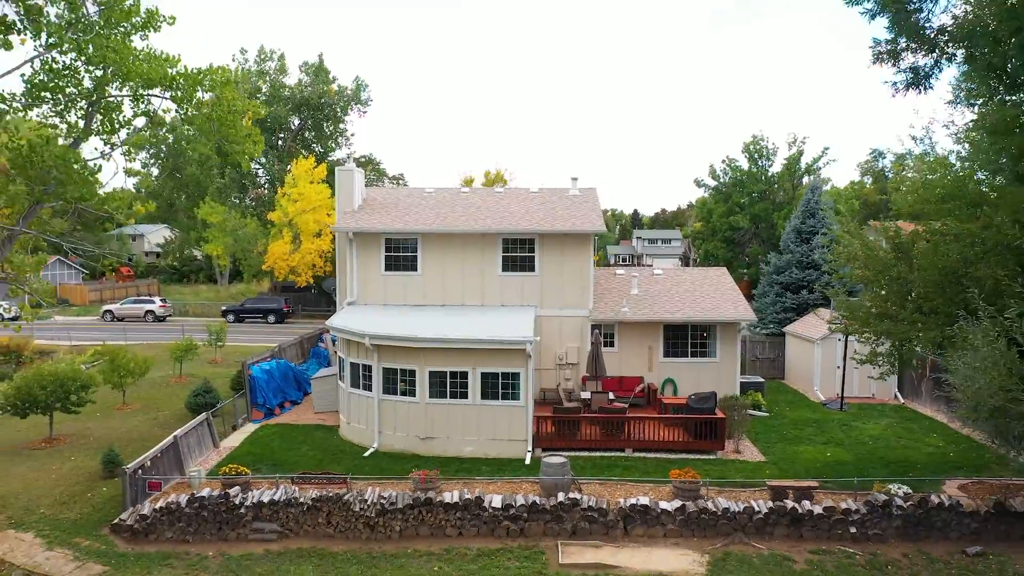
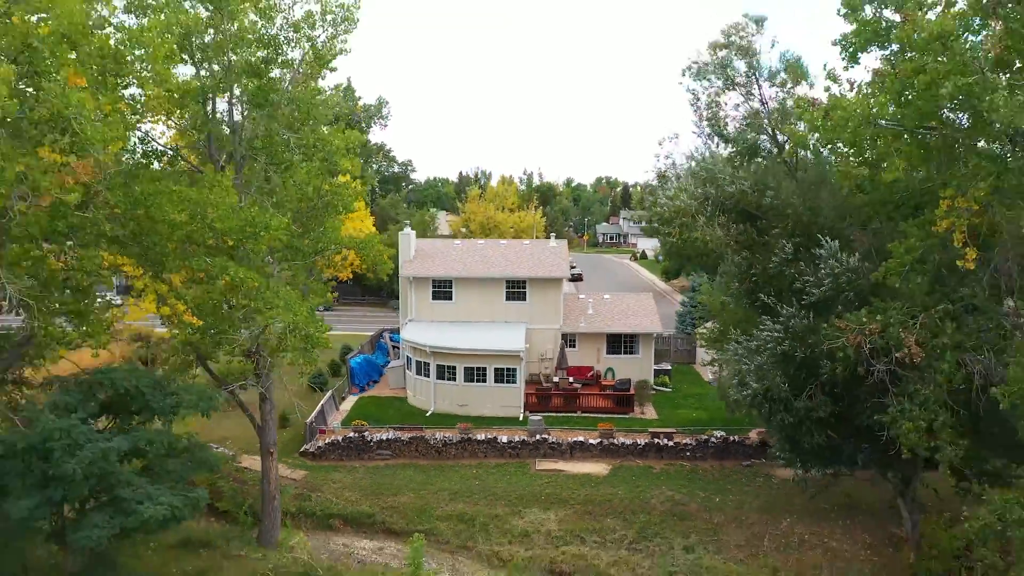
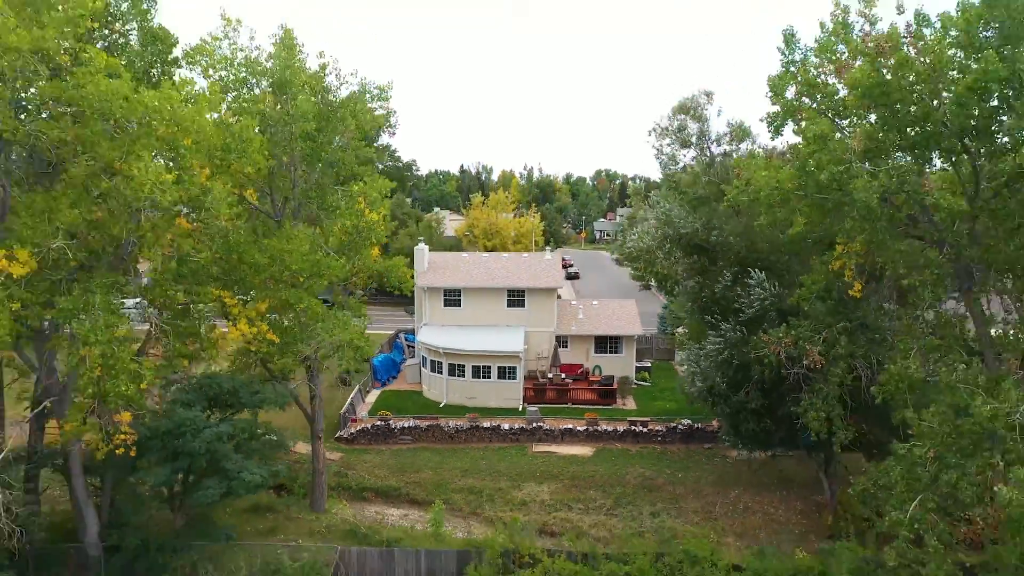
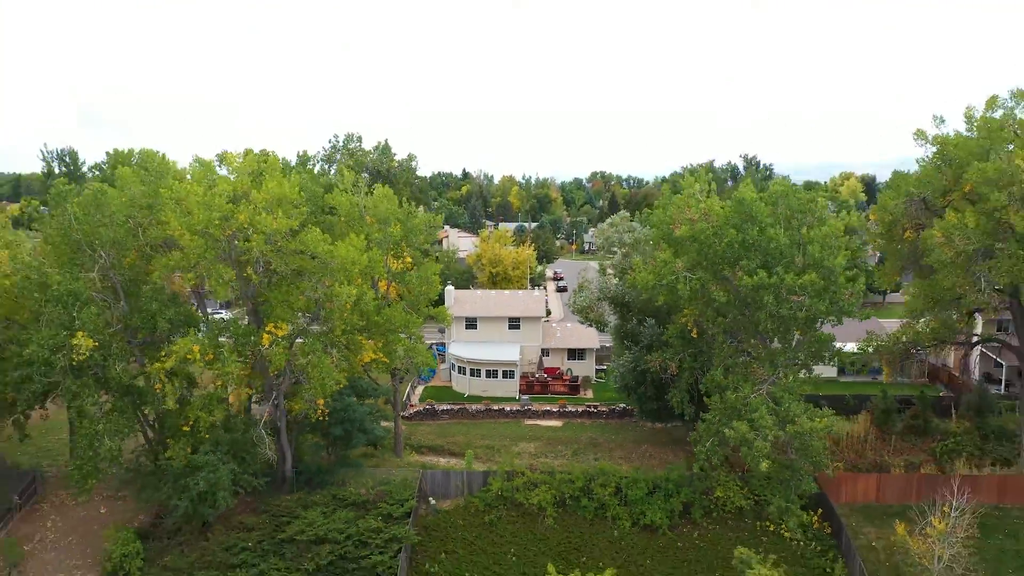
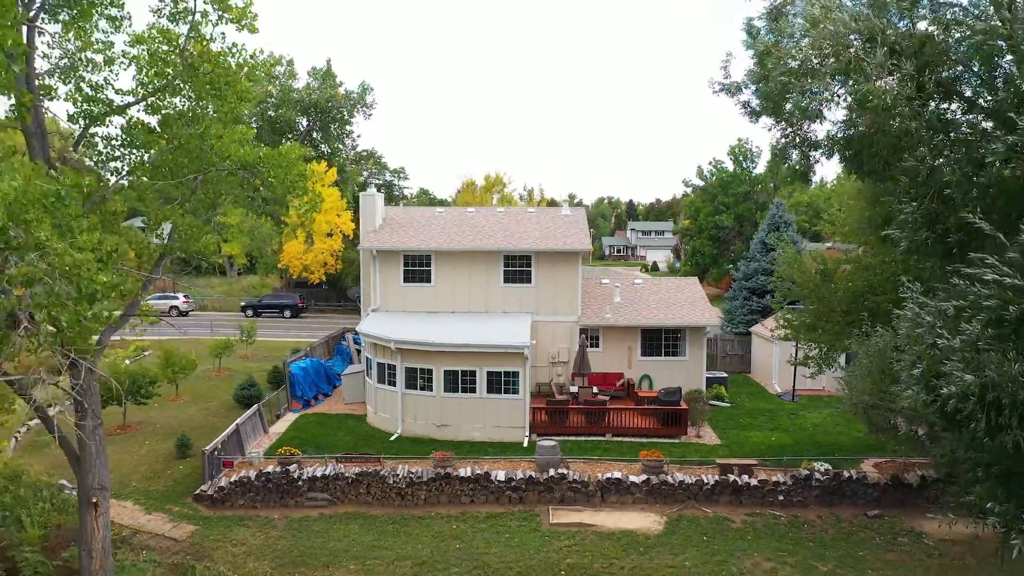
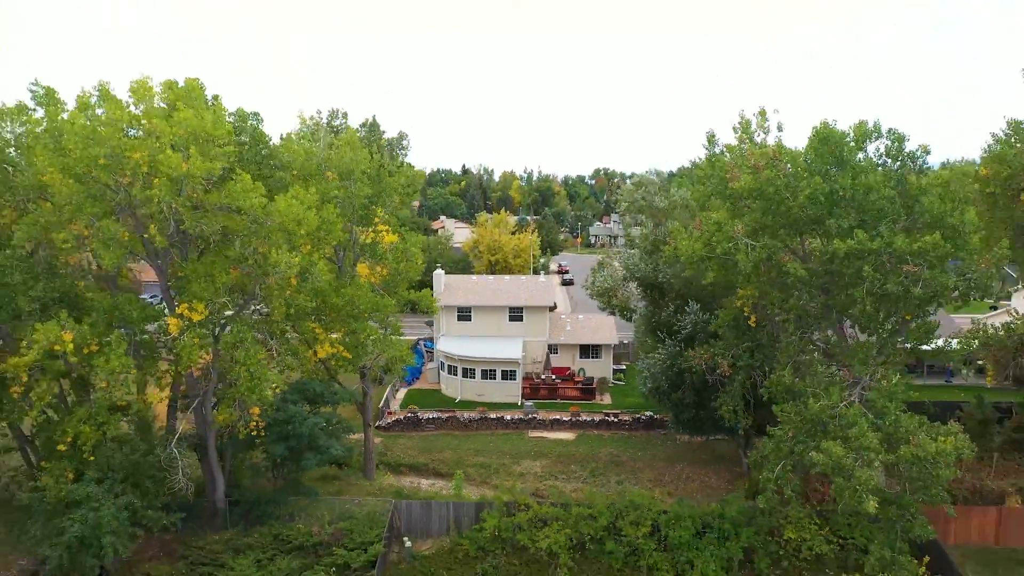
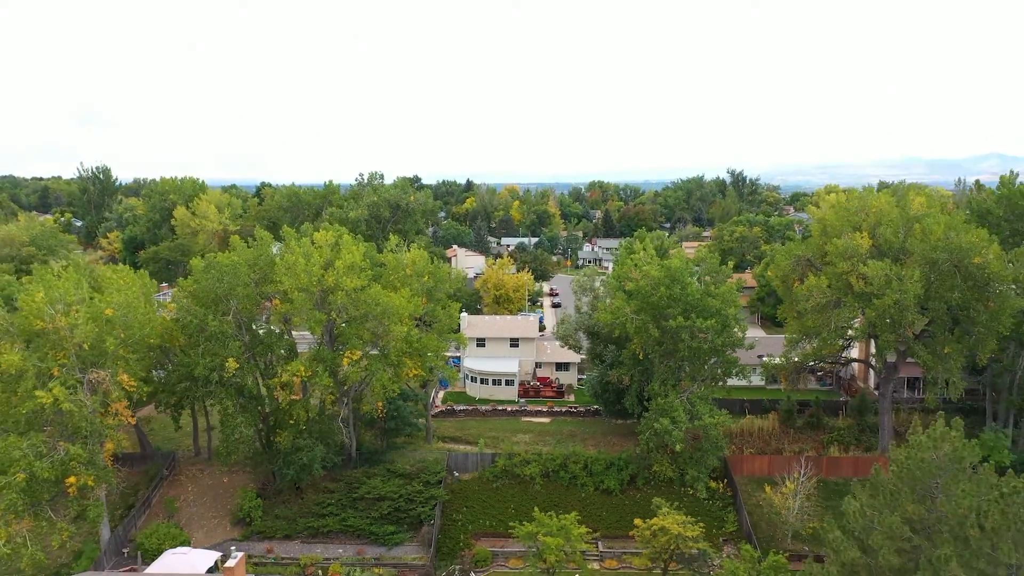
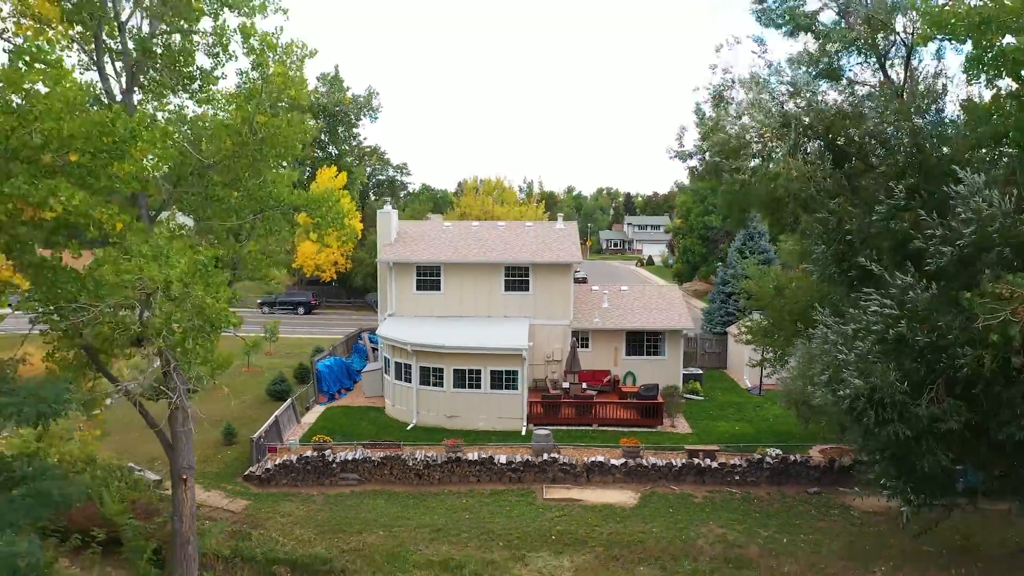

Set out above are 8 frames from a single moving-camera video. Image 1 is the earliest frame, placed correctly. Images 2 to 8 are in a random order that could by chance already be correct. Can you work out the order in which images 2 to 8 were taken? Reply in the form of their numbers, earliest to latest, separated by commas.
5, 8, 2, 3, 6, 4, 7
